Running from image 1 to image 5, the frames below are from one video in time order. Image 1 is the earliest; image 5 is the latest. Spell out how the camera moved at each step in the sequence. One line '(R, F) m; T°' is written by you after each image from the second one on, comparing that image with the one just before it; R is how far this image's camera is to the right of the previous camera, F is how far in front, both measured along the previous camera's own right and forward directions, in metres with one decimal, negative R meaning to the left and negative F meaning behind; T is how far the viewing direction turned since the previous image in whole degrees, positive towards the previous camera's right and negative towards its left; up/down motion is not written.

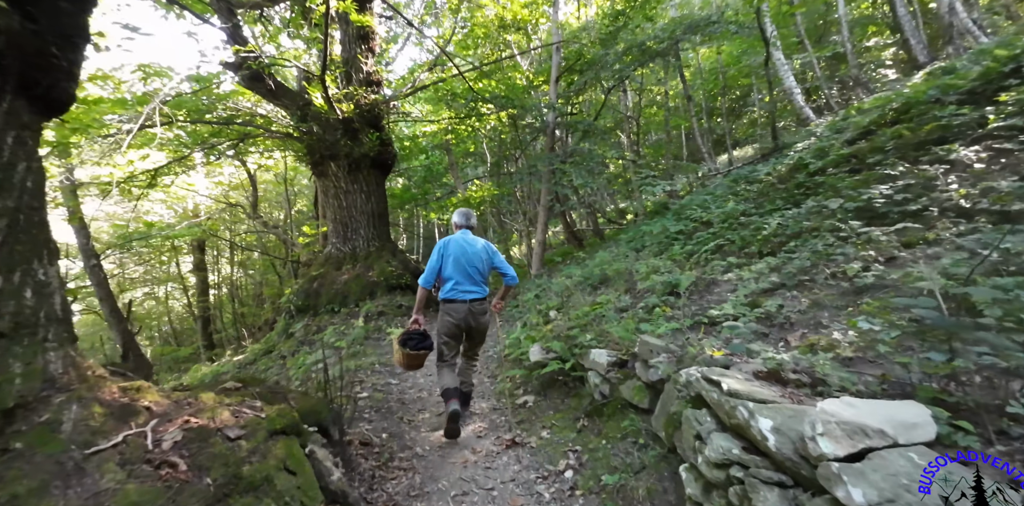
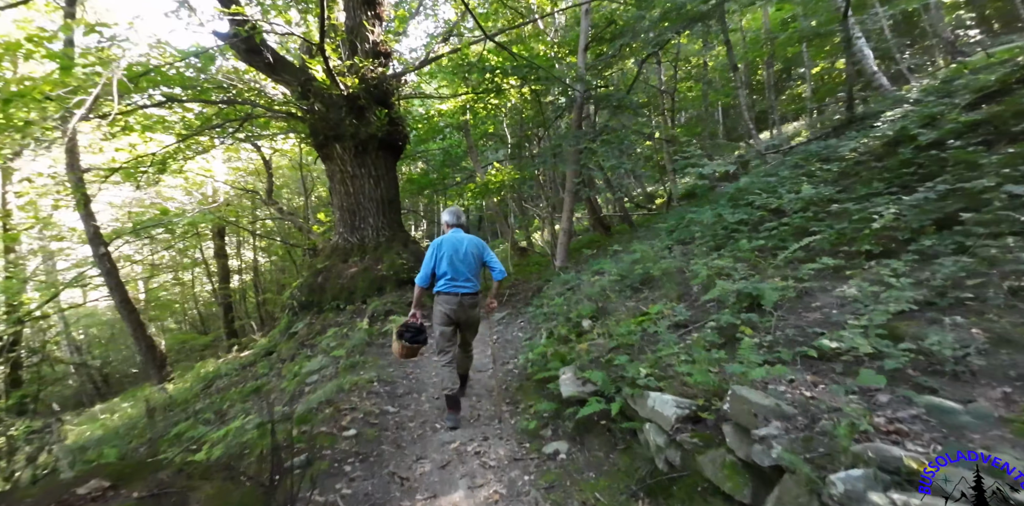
(0.0, +1.0) m; -3°
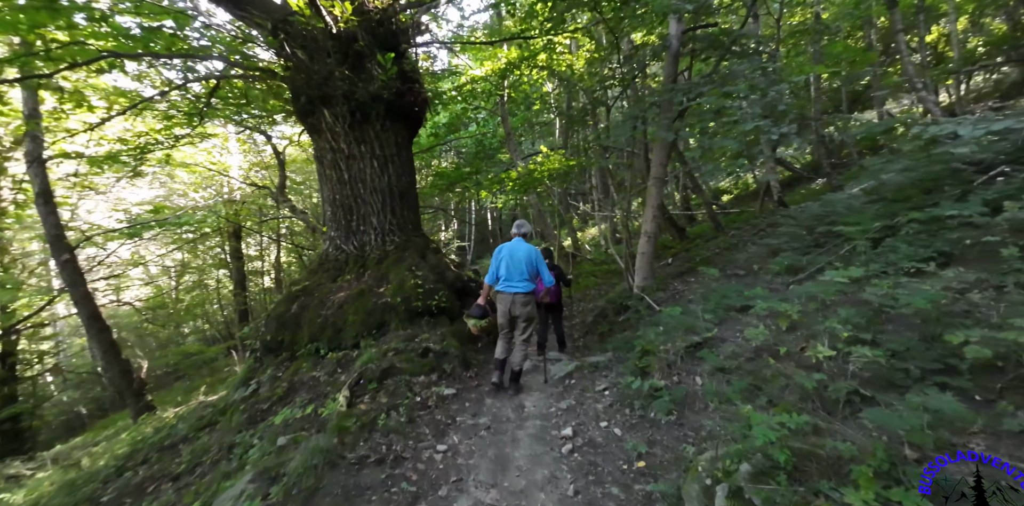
(-0.5, +2.9) m; -4°
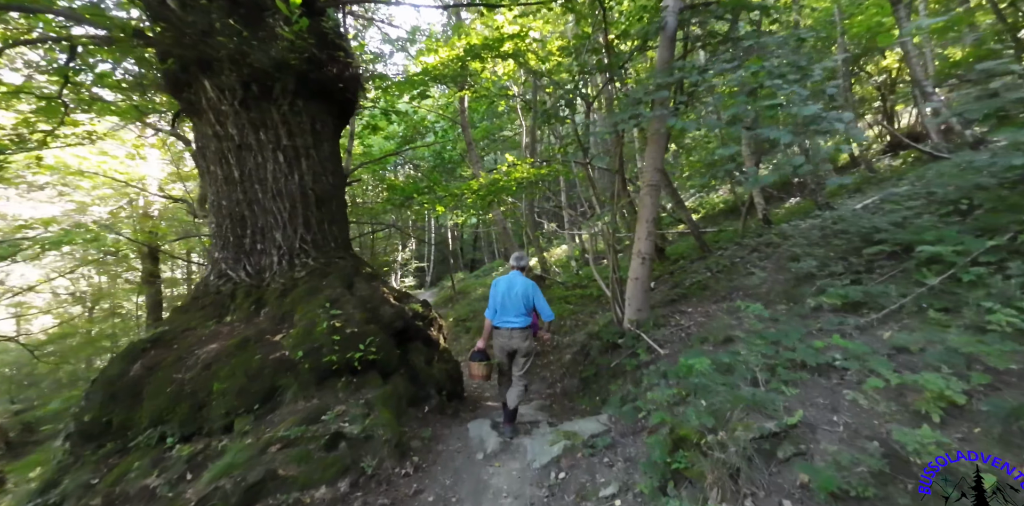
(0.0, +1.6) m; +5°
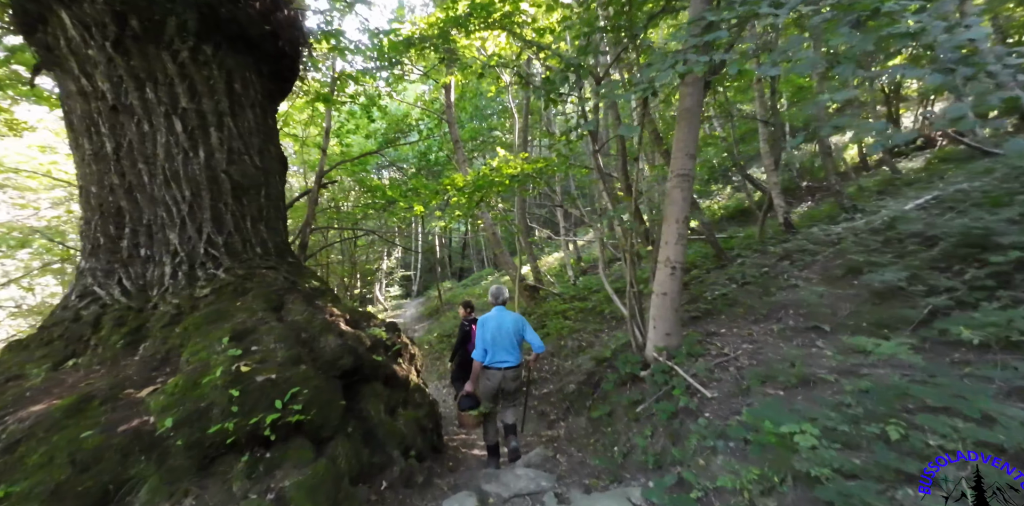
(0.0, +1.3) m; +1°
